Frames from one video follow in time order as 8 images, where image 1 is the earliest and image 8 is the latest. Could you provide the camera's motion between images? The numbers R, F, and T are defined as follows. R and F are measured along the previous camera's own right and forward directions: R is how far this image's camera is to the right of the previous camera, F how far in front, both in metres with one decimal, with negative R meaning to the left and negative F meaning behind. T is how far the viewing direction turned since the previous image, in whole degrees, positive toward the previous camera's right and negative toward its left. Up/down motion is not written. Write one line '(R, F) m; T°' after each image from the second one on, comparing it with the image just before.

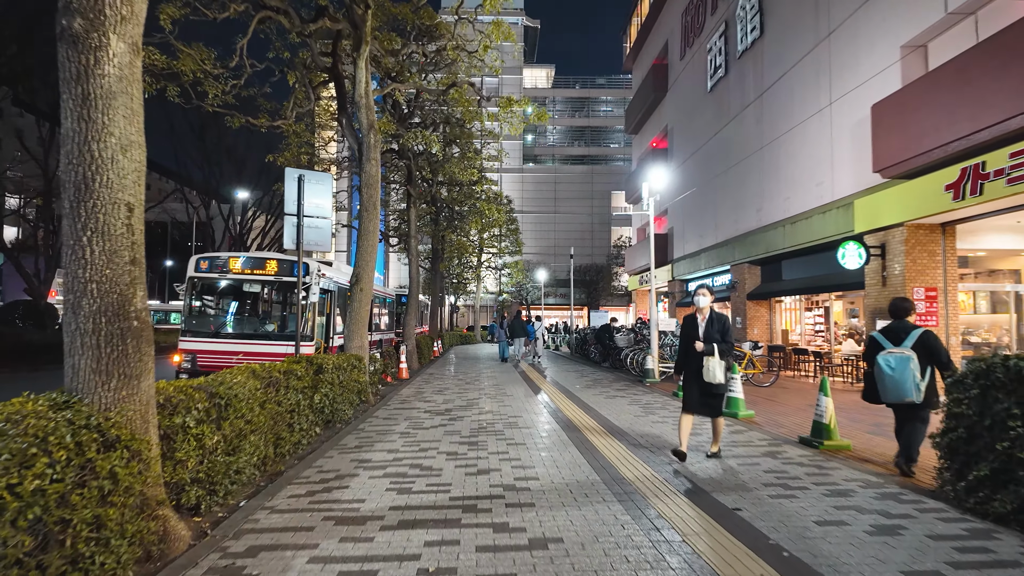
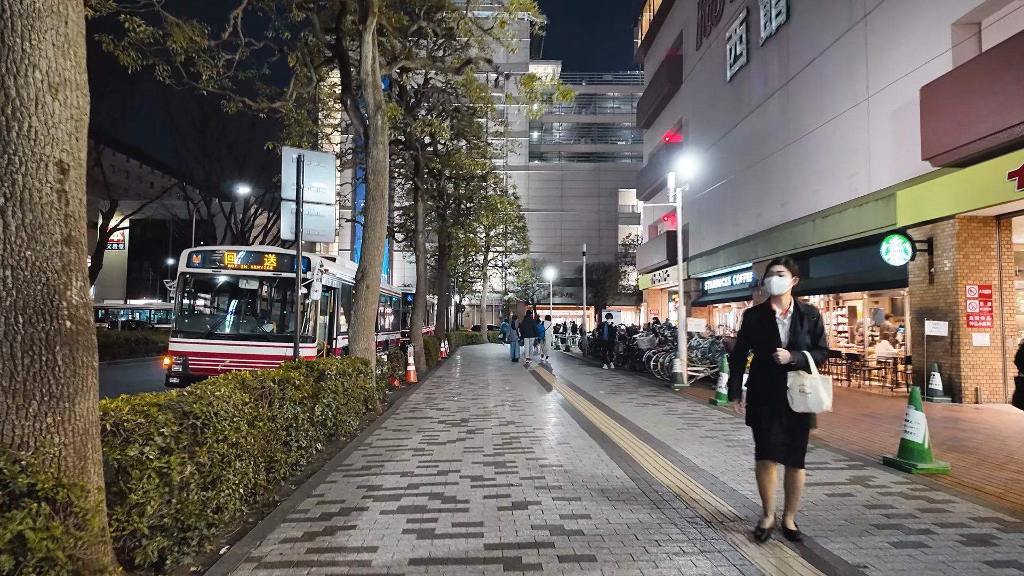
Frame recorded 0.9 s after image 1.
(-0.3, +0.9) m; 0°
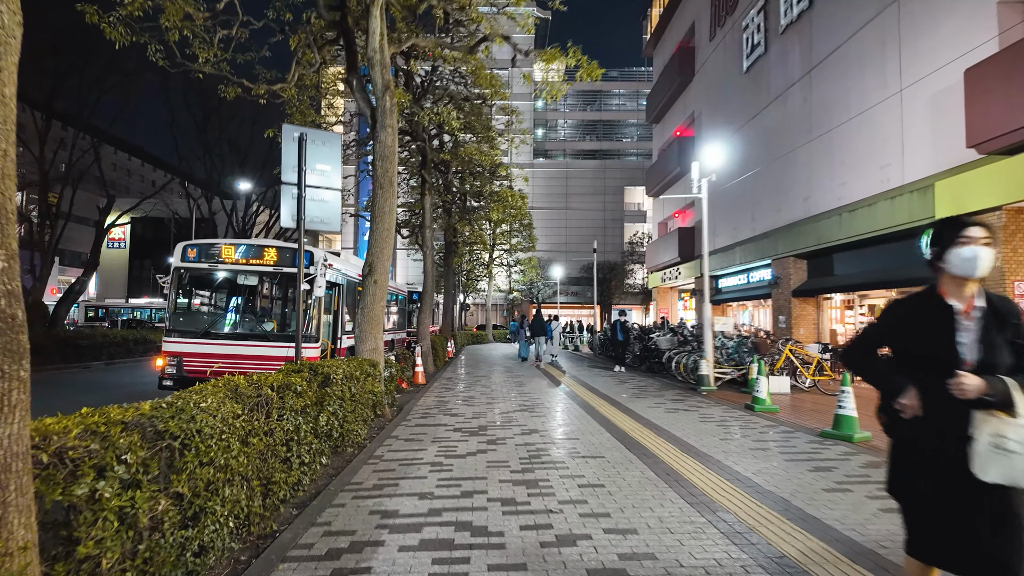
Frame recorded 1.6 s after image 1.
(-0.3, +0.7) m; 0°
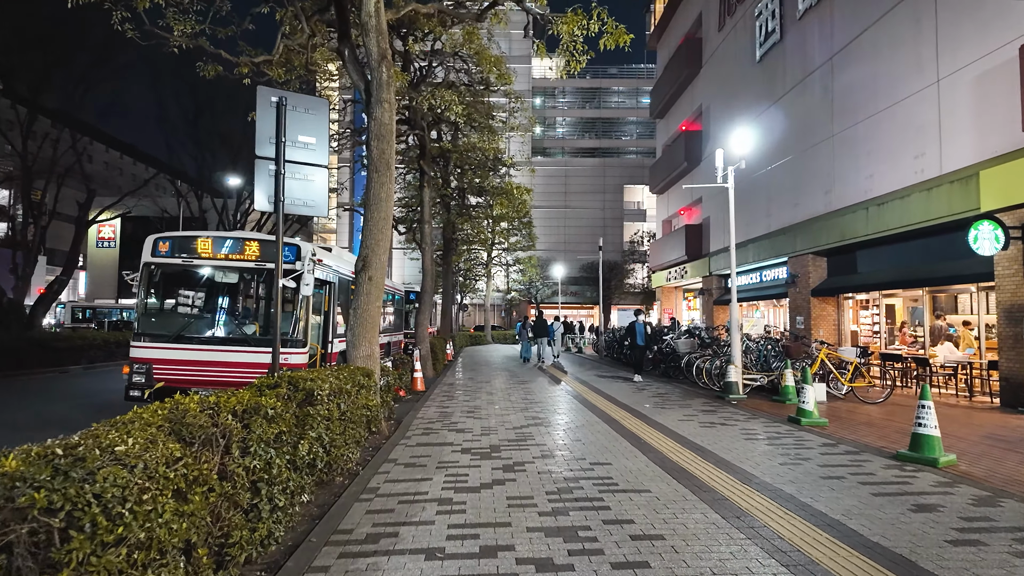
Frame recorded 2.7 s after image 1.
(-0.2, +1.1) m; 0°
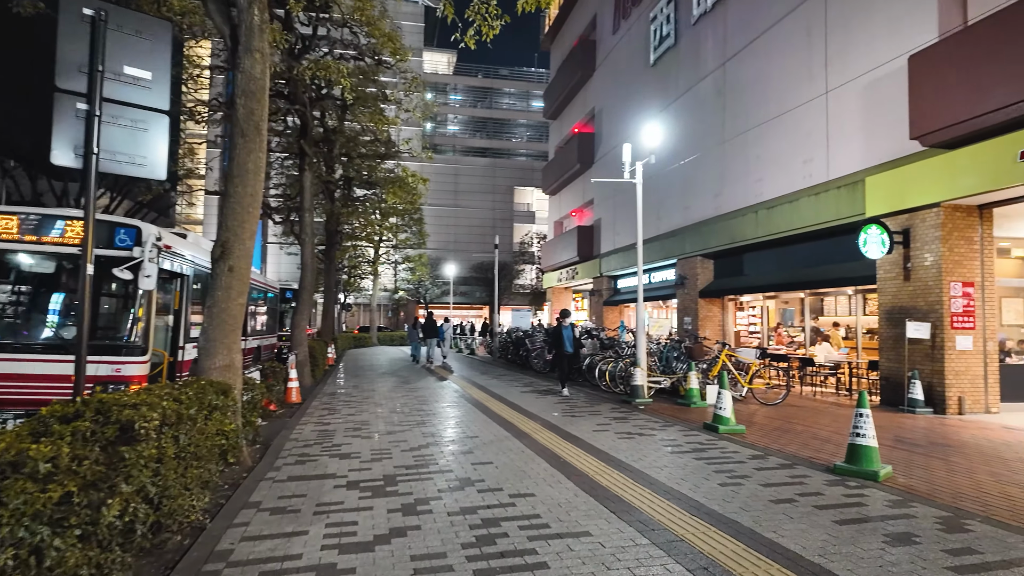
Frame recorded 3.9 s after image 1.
(-0.1, +1.1) m; +11°
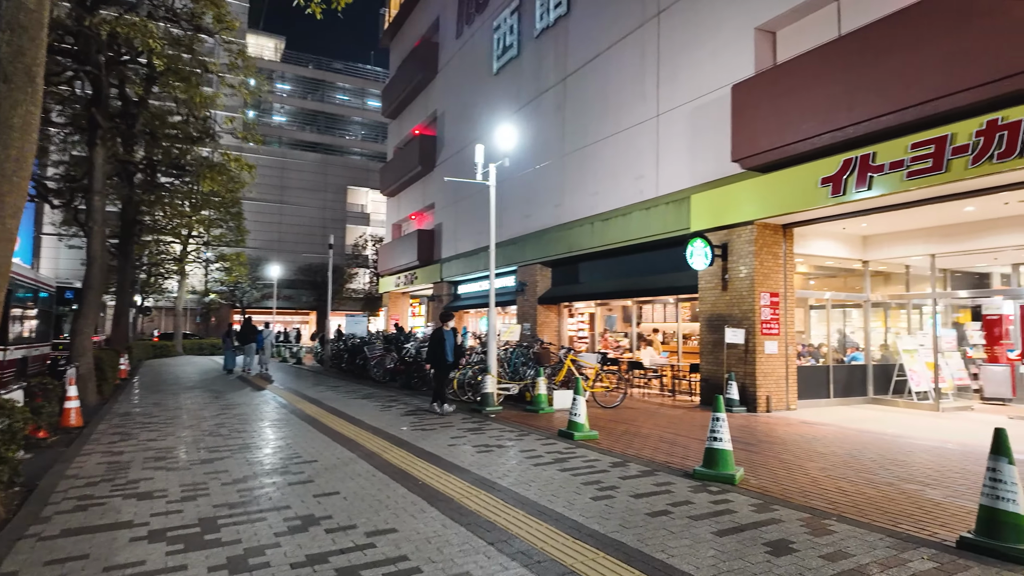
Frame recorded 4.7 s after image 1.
(-0.2, +0.6) m; +16°
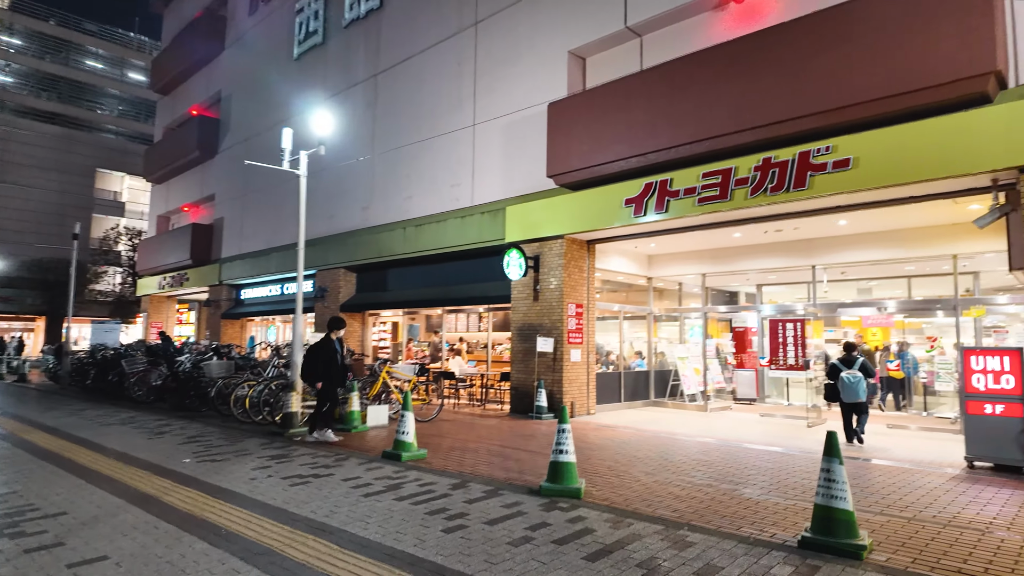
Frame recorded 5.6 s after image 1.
(-0.4, +0.6) m; +20°
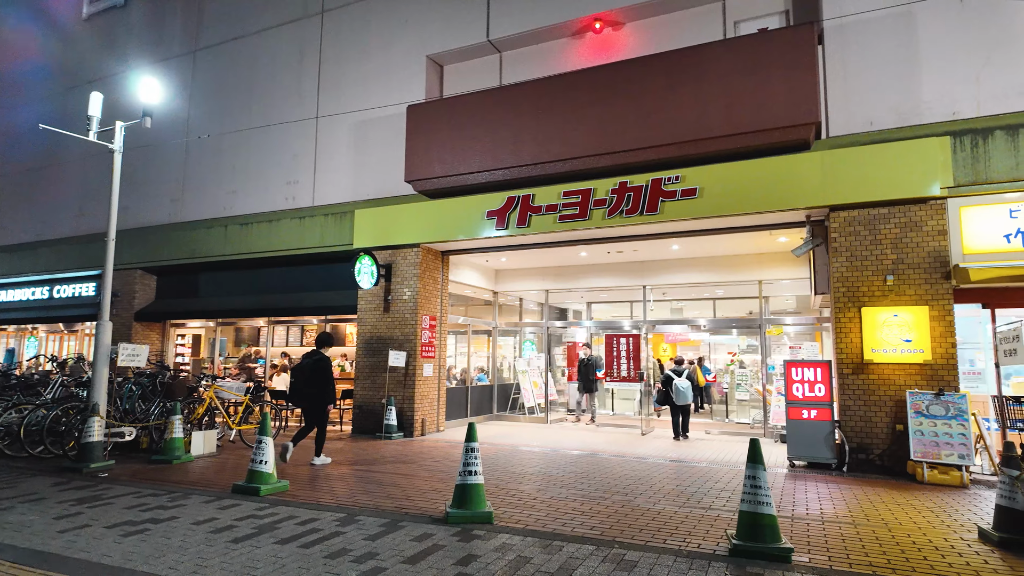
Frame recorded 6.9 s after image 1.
(-0.8, +0.5) m; +18°
